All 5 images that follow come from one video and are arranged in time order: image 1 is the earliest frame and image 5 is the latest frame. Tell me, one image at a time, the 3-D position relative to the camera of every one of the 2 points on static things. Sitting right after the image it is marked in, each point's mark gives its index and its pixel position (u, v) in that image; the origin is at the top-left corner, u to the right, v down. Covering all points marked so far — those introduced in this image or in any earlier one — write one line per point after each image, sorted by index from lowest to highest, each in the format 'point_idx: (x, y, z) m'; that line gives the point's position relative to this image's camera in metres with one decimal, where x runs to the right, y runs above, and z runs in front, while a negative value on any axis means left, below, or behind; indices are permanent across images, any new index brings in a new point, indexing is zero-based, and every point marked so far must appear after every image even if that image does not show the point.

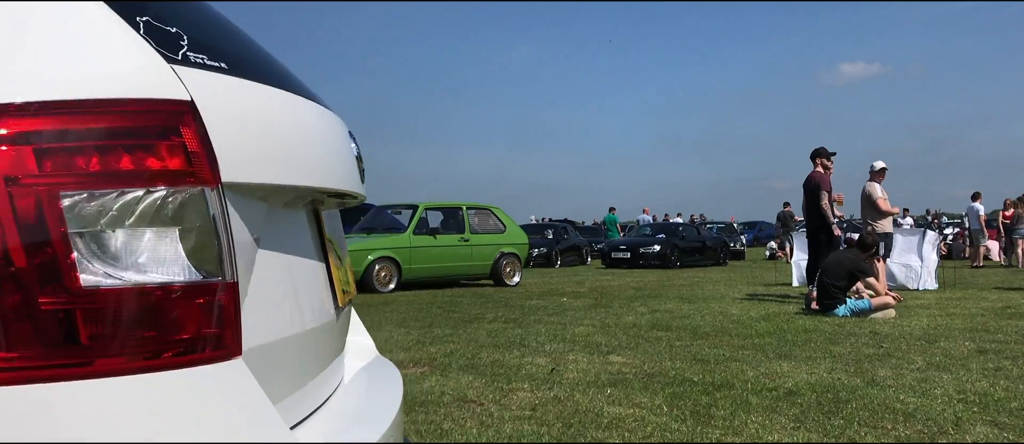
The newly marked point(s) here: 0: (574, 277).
0: (+1.3, -1.2, +17.9) m
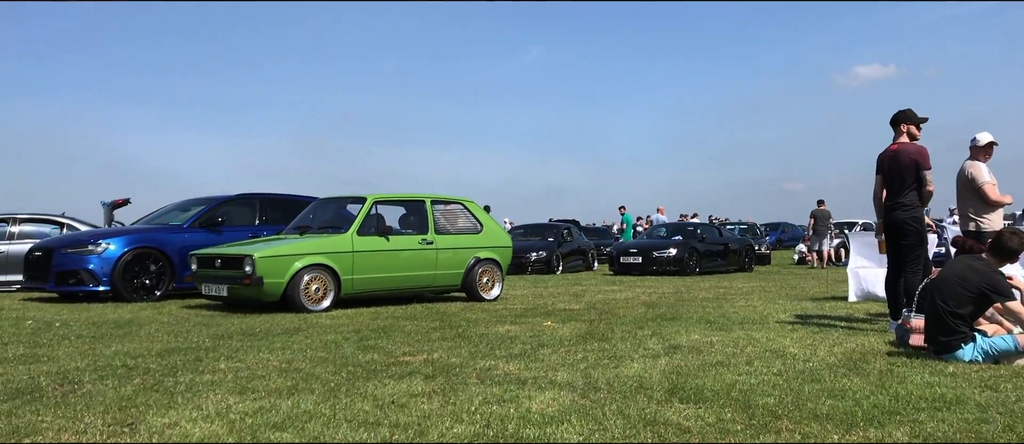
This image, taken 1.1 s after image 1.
0: (+1.1, -1.1, +14.9) m
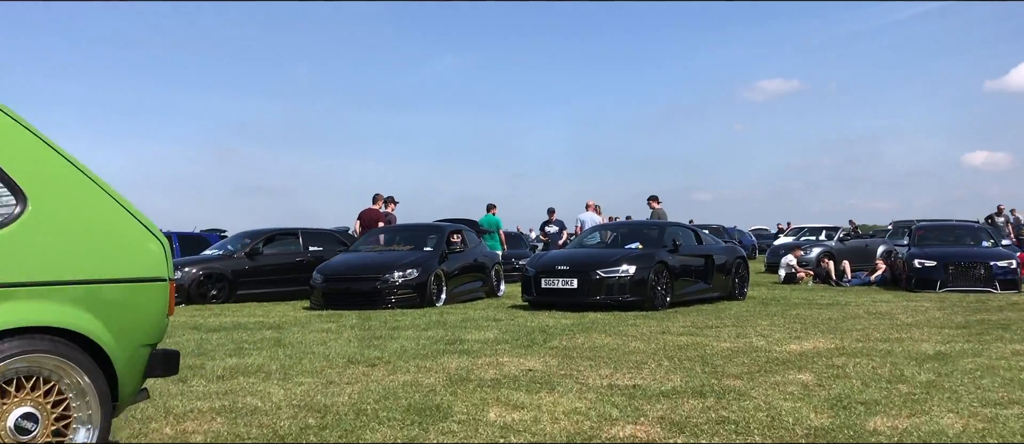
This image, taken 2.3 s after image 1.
0: (-0.5, -1.0, +6.5) m
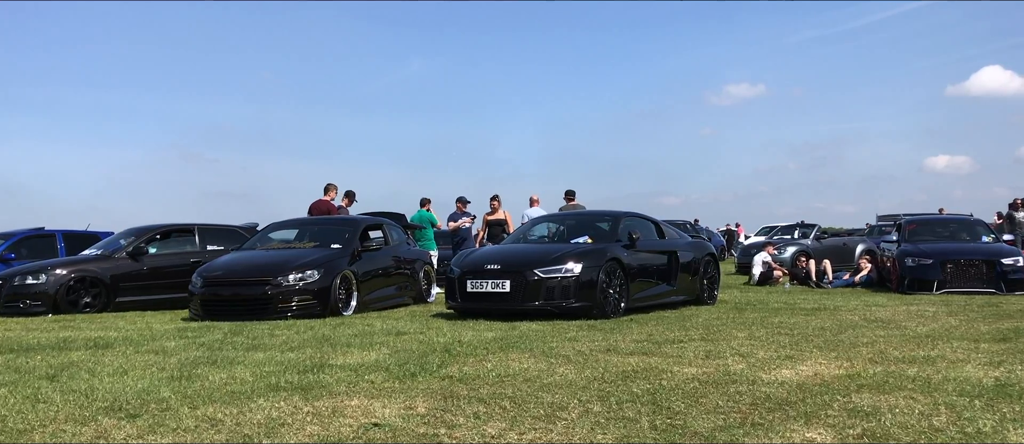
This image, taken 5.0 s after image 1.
0: (-1.3, -0.9, +4.3) m
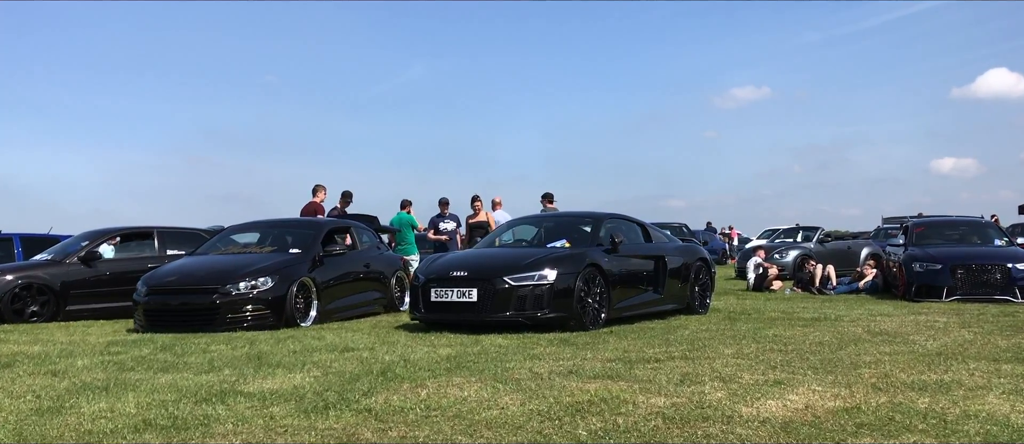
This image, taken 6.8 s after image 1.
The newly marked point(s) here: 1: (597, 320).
0: (-1.6, -0.9, +3.4) m
1: (+0.9, -1.0, +9.0) m
